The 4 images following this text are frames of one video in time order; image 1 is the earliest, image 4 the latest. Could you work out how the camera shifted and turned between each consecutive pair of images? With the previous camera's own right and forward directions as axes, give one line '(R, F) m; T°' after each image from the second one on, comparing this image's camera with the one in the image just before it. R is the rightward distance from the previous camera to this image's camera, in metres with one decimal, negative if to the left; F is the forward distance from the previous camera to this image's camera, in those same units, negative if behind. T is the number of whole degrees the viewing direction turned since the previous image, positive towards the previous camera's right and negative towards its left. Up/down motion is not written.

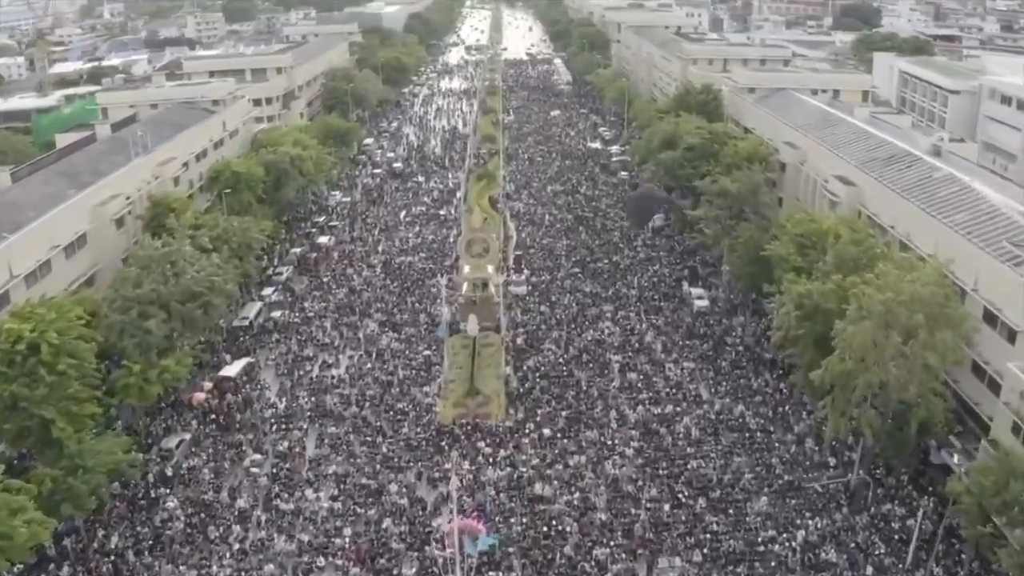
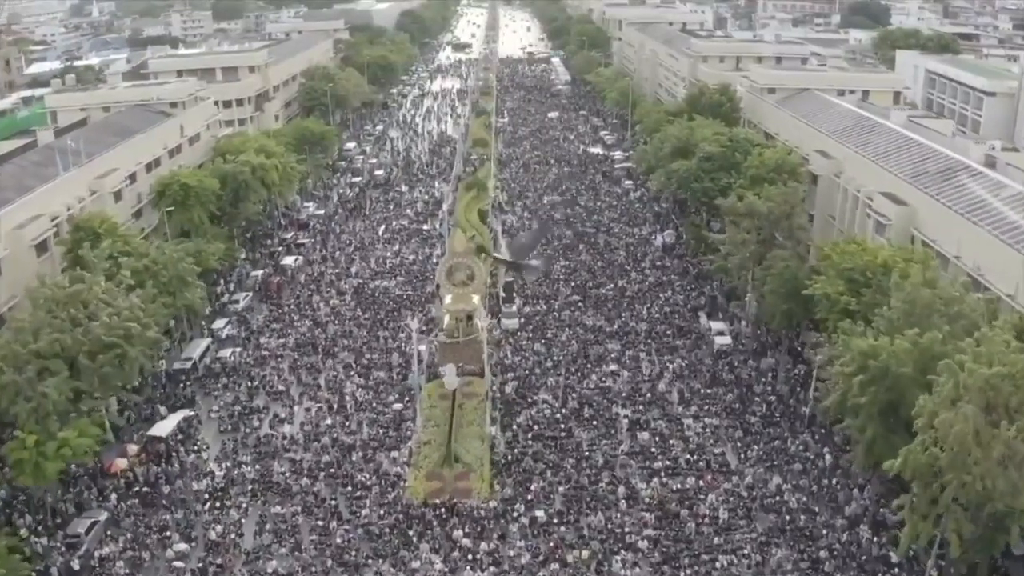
(+0.4, +6.0) m; 0°
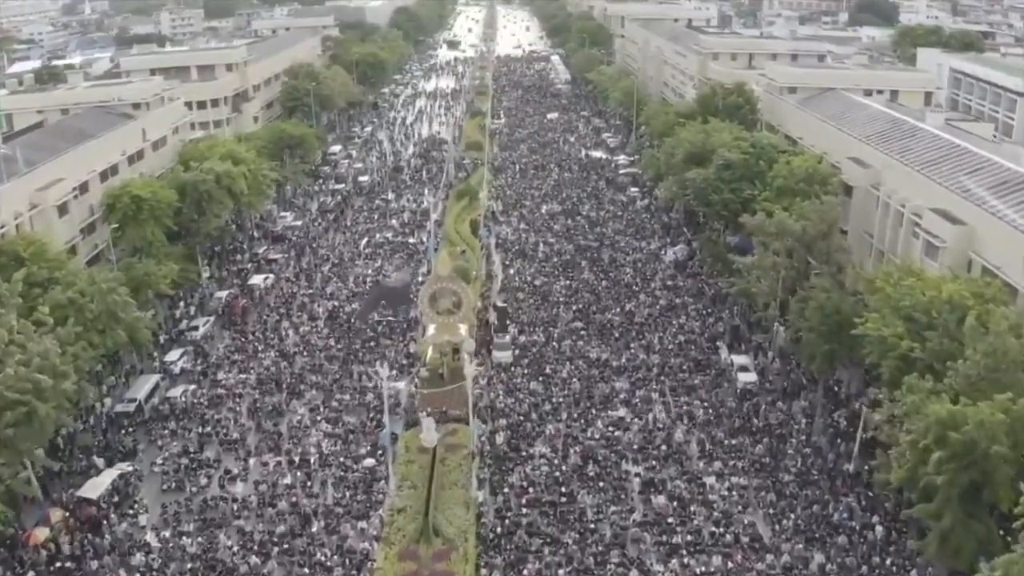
(+0.2, +4.5) m; 0°
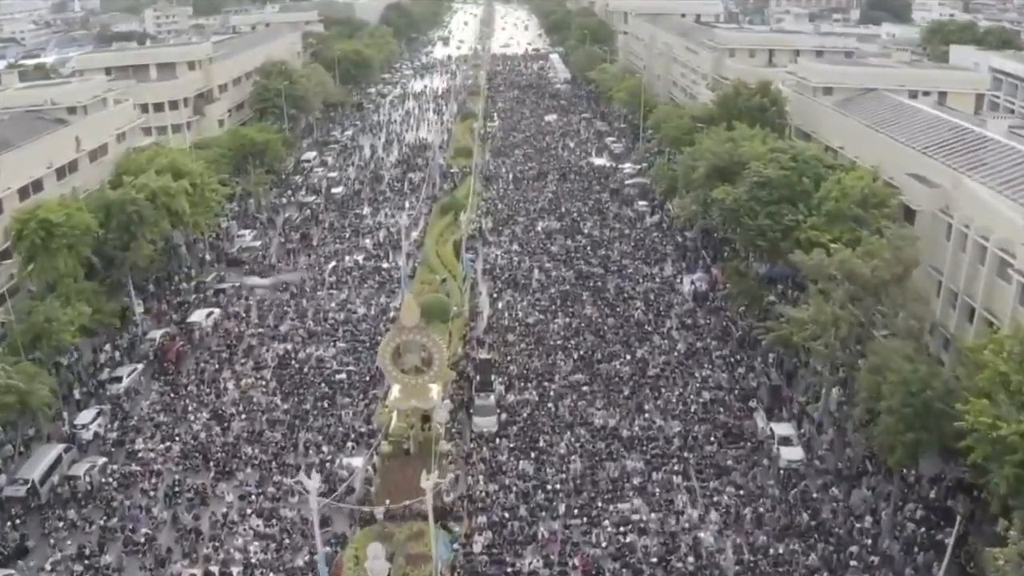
(+0.4, +6.2) m; 0°
